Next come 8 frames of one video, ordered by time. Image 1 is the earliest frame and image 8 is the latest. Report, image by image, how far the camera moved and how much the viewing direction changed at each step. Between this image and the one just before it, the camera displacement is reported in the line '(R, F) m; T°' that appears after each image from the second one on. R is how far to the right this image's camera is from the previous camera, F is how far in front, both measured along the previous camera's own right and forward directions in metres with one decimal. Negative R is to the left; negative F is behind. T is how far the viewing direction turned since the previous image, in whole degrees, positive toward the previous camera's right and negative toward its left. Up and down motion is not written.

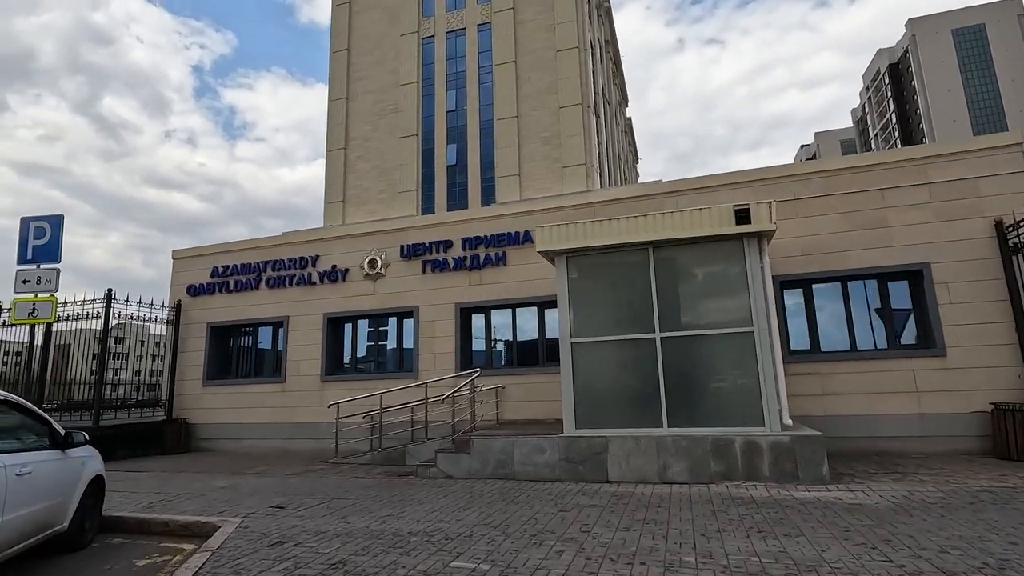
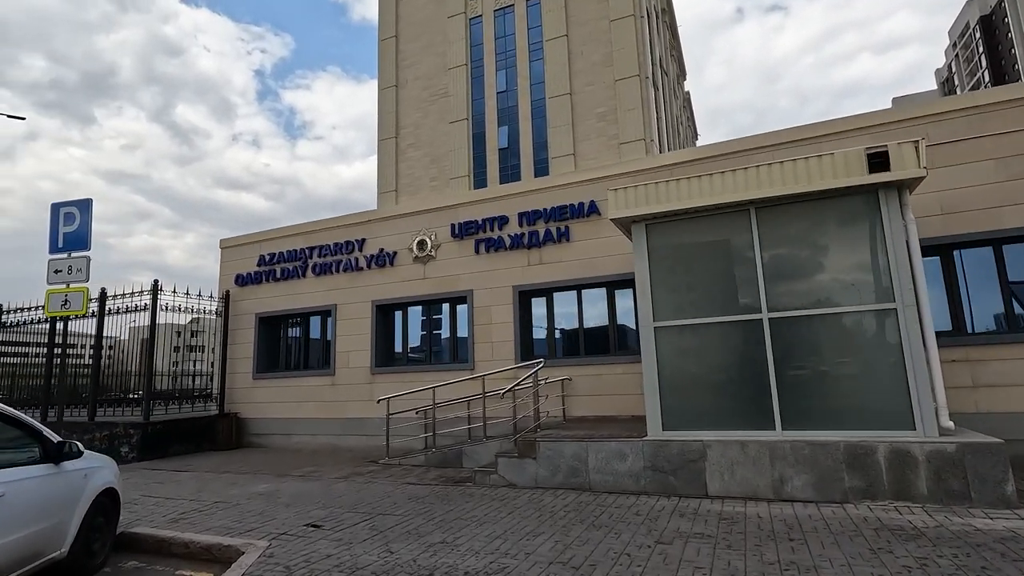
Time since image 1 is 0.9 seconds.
(-0.2, +1.5) m; -6°
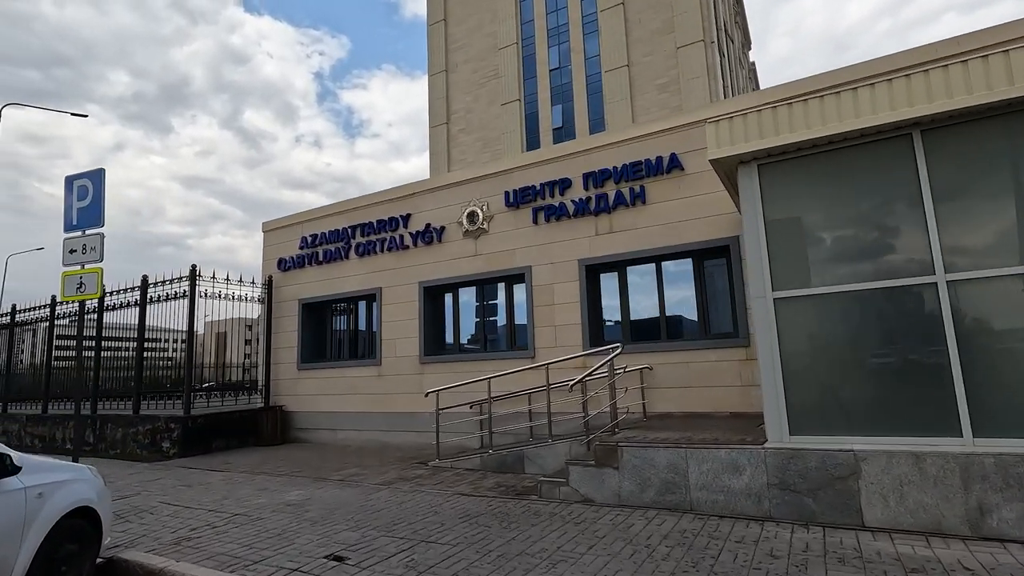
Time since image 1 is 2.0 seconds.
(-0.2, +1.7) m; -6°
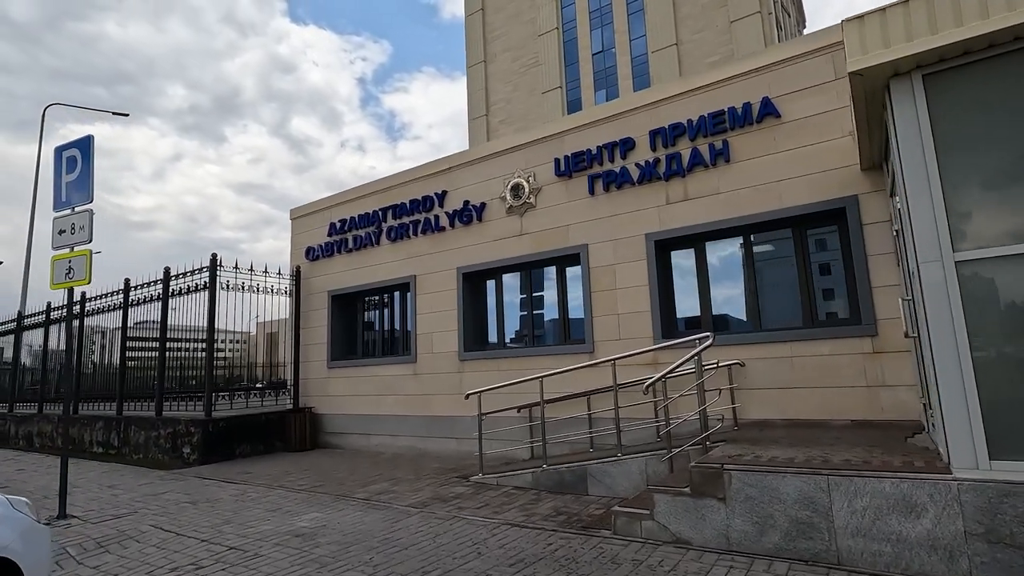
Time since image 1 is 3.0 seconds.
(-0.2, +1.6) m; -4°
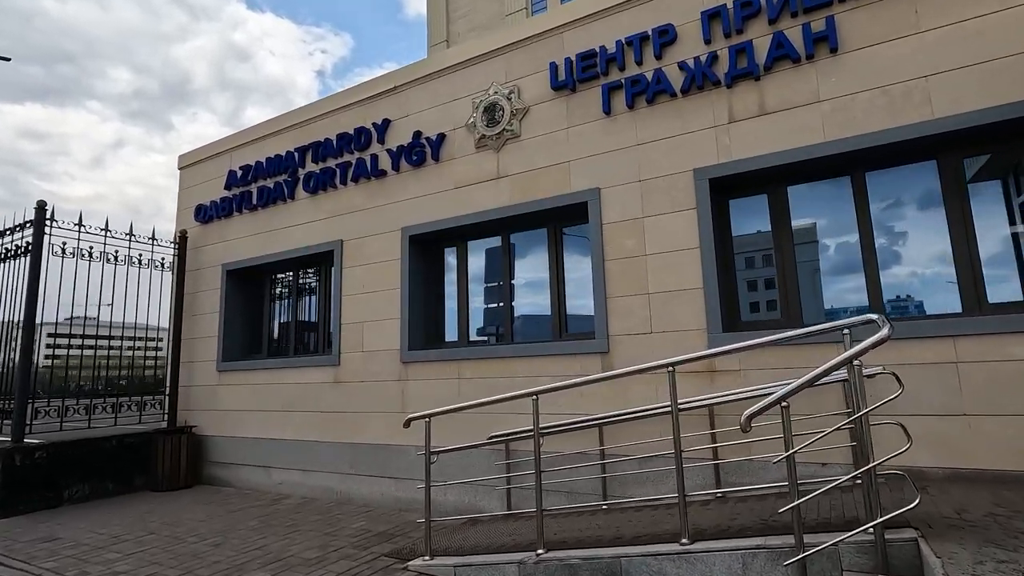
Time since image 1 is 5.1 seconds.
(-0.1, +3.2) m; +4°
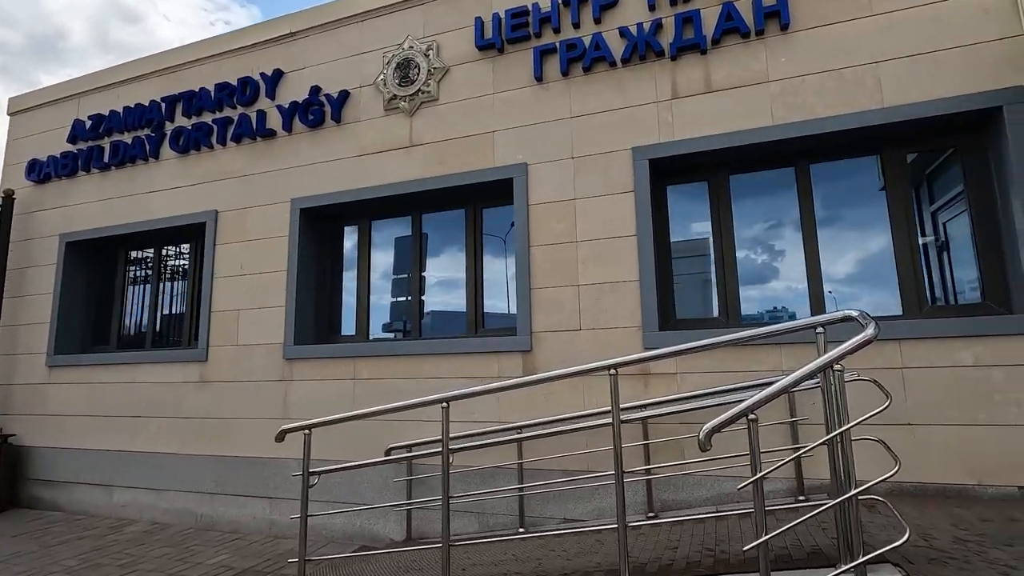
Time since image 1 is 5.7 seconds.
(0.0, +0.8) m; +9°
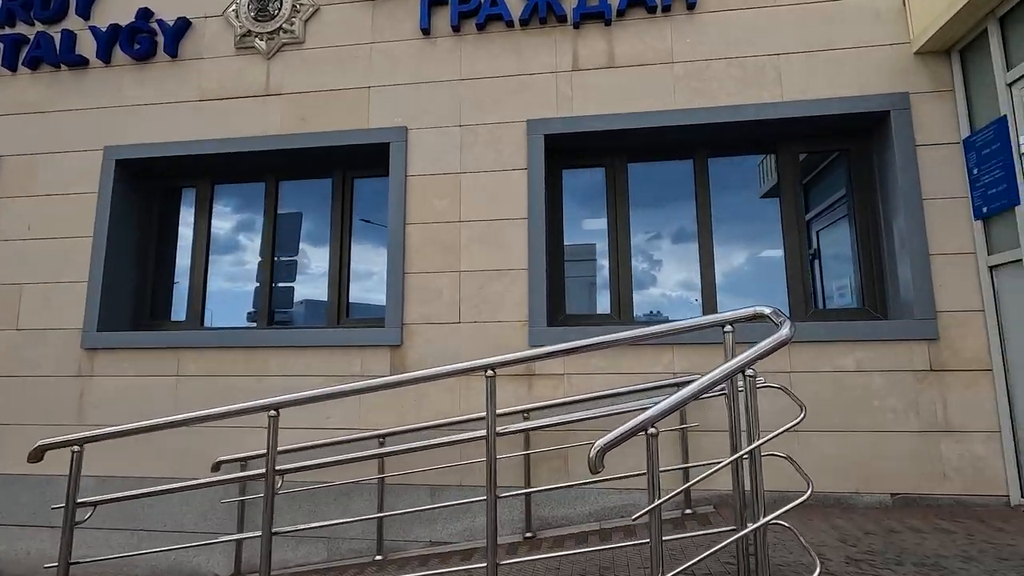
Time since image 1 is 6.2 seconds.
(+0.2, +0.6) m; +11°
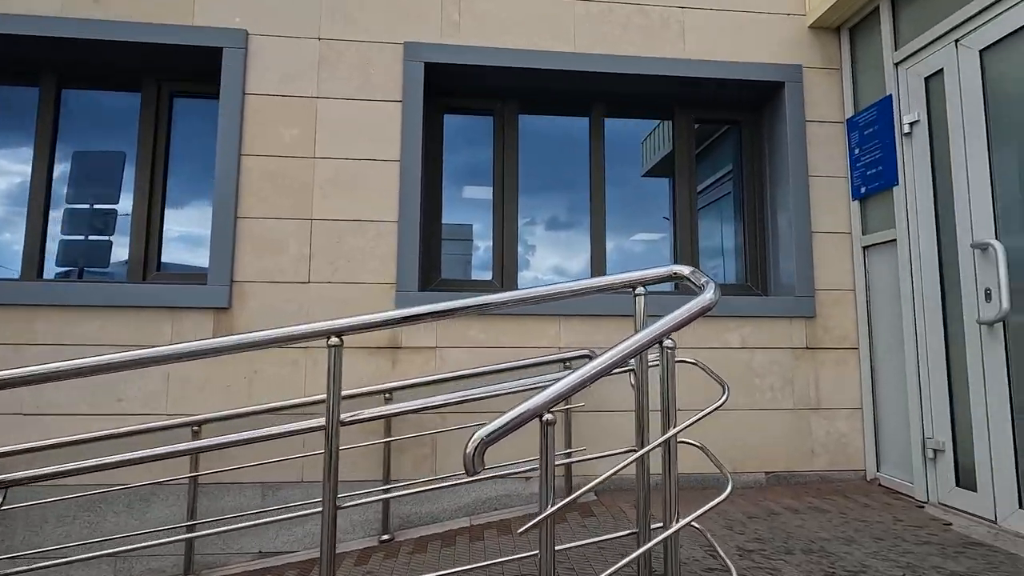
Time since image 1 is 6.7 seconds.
(+0.1, +0.6) m; +13°
